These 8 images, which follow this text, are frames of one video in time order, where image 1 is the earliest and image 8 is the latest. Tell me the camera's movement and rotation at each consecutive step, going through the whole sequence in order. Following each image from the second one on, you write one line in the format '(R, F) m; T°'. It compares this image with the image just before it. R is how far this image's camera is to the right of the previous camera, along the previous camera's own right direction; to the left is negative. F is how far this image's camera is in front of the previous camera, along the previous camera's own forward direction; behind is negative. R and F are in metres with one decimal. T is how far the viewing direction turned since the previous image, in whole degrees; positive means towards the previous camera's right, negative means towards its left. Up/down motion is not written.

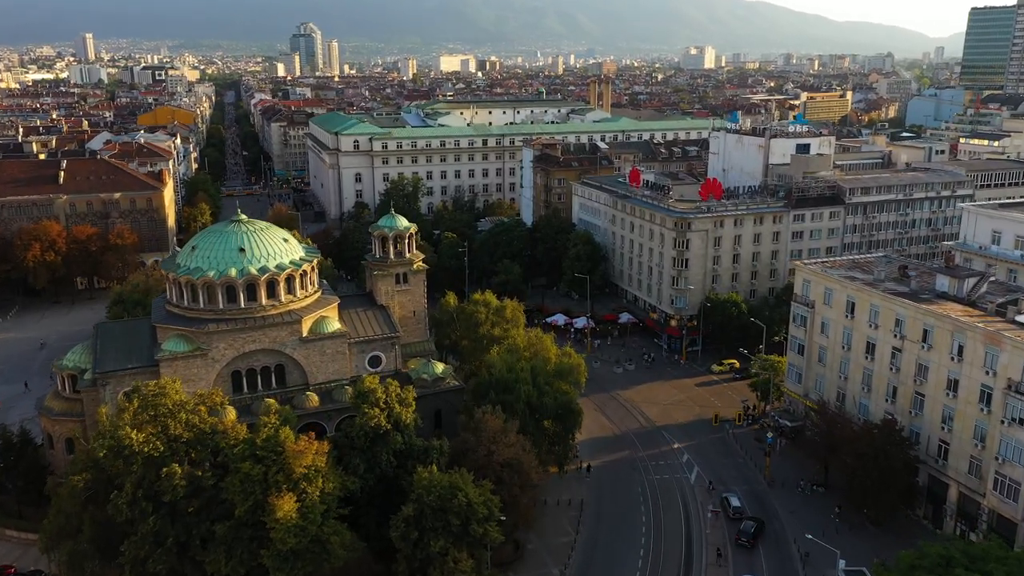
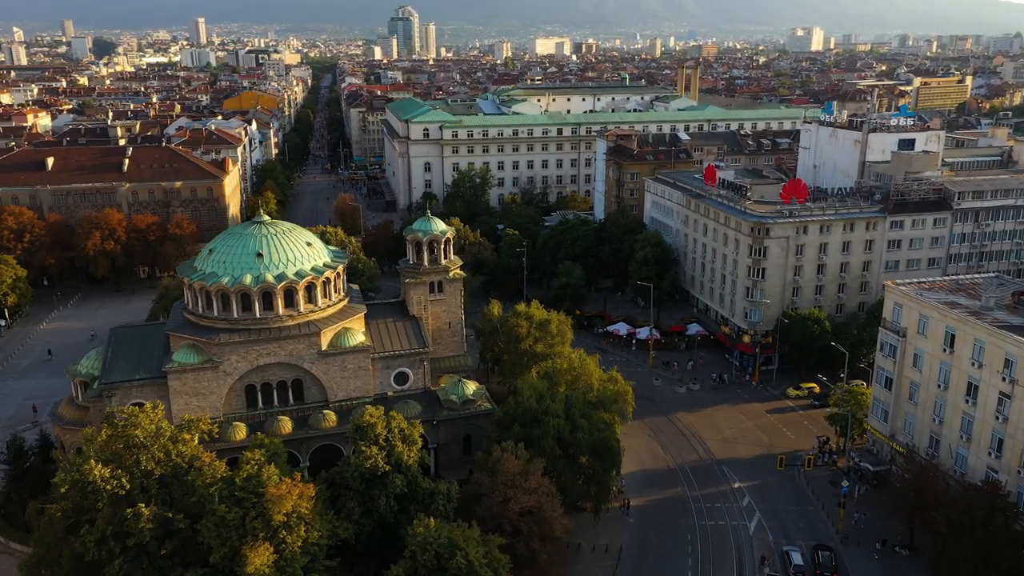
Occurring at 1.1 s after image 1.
(+2.9, +5.4) m; -6°
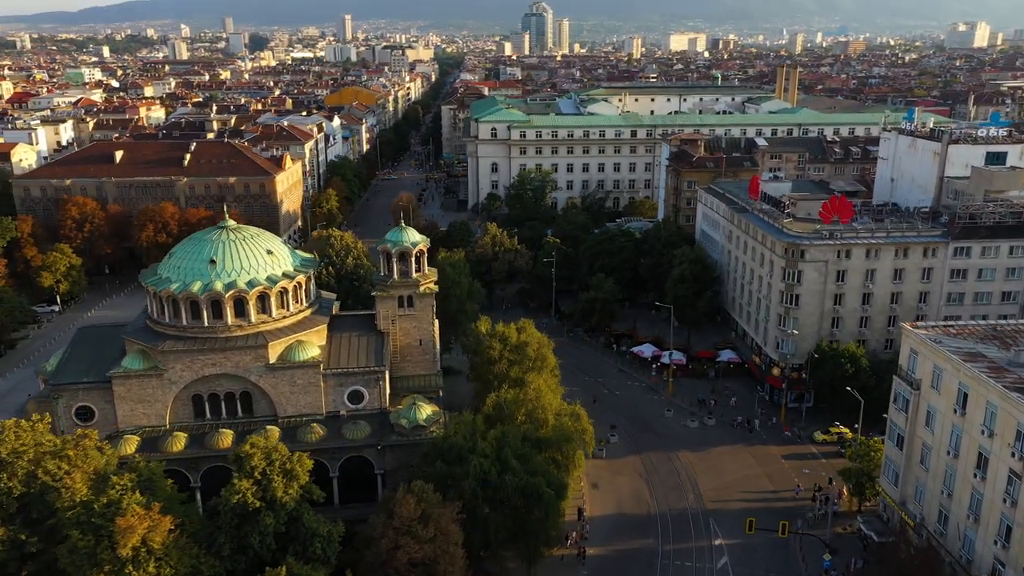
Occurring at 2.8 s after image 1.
(+8.9, +4.3) m; -9°
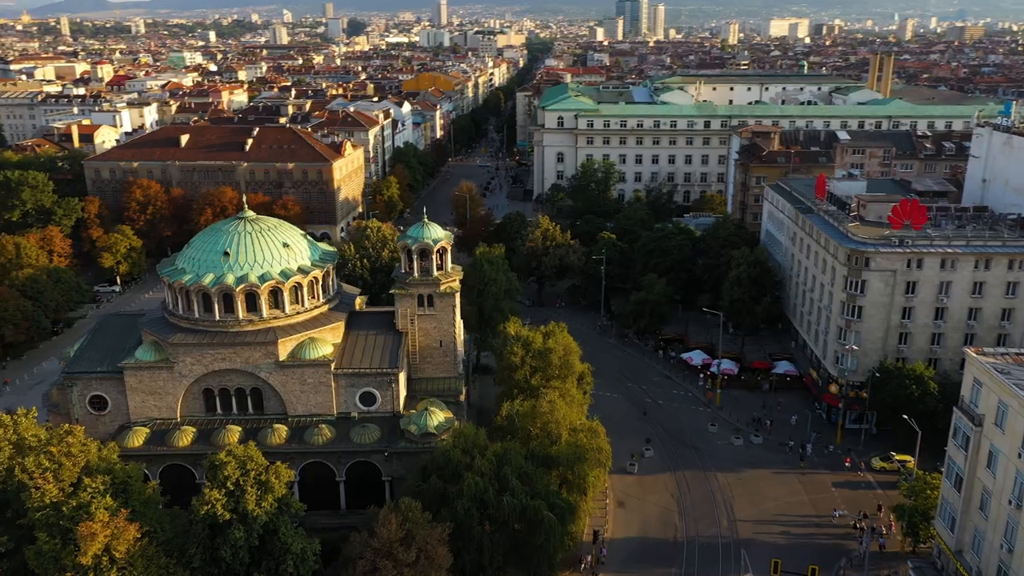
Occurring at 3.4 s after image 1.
(+3.4, +3.0) m; -6°
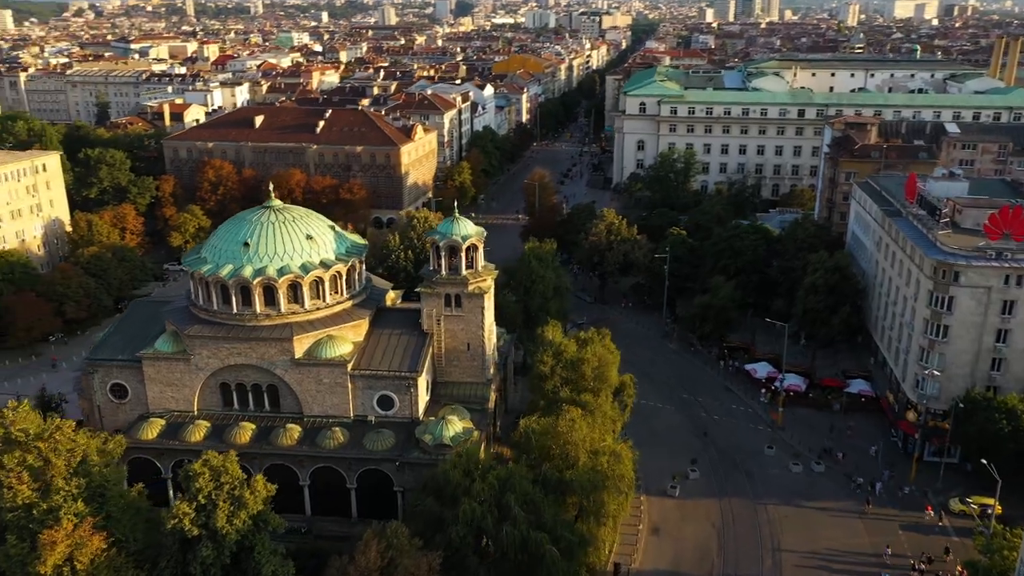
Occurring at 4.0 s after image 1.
(+3.3, +3.5) m; -7°
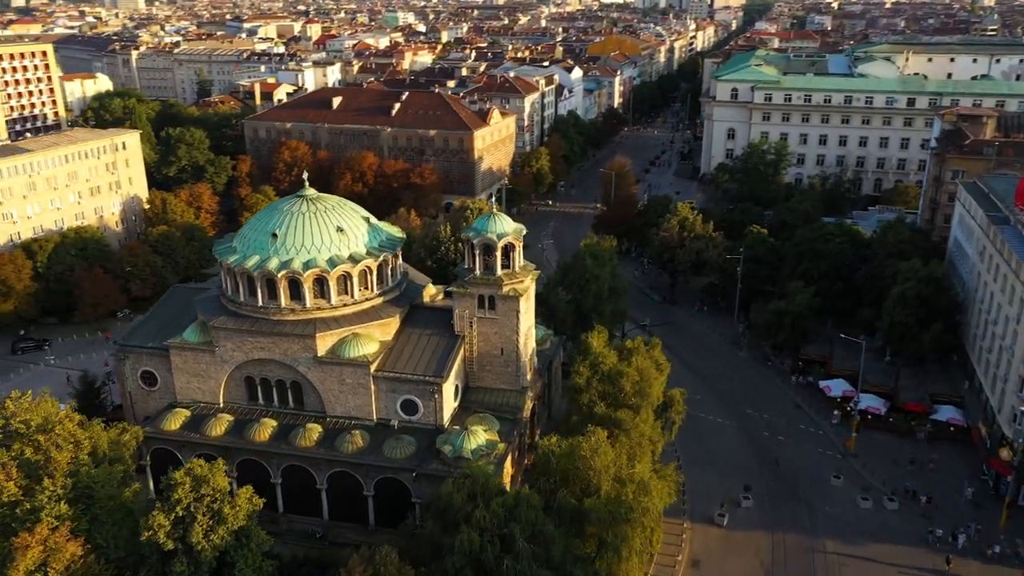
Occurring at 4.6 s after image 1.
(+3.0, +3.2) m; -7°
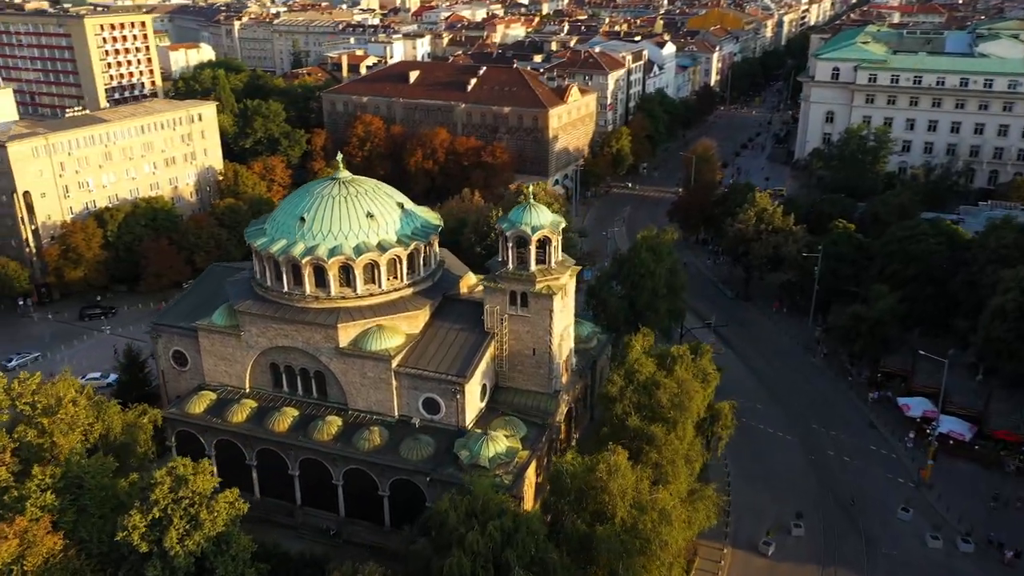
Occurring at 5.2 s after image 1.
(+2.9, +2.9) m; -7°
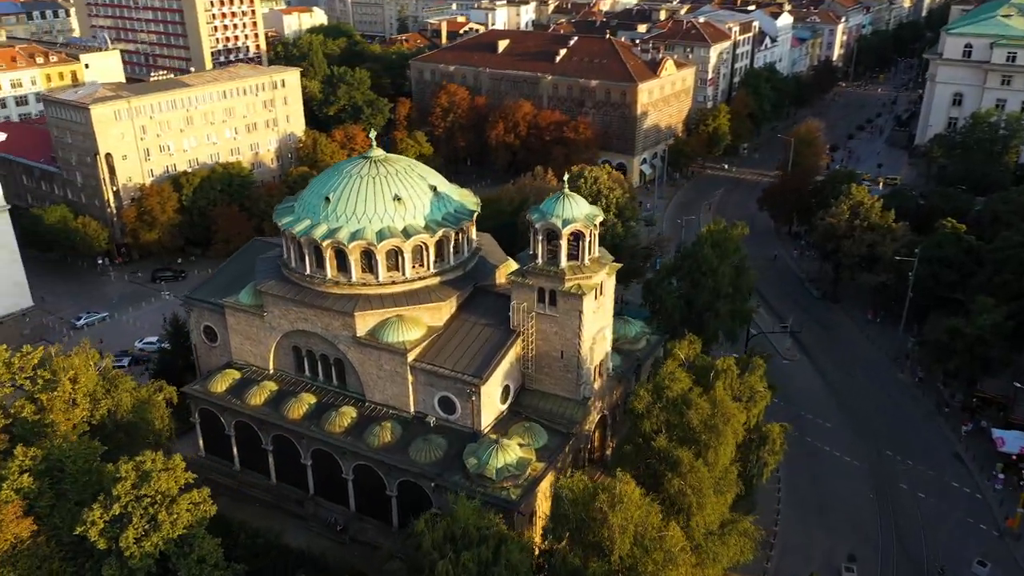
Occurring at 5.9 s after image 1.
(+3.5, +3.2) m; -8°
